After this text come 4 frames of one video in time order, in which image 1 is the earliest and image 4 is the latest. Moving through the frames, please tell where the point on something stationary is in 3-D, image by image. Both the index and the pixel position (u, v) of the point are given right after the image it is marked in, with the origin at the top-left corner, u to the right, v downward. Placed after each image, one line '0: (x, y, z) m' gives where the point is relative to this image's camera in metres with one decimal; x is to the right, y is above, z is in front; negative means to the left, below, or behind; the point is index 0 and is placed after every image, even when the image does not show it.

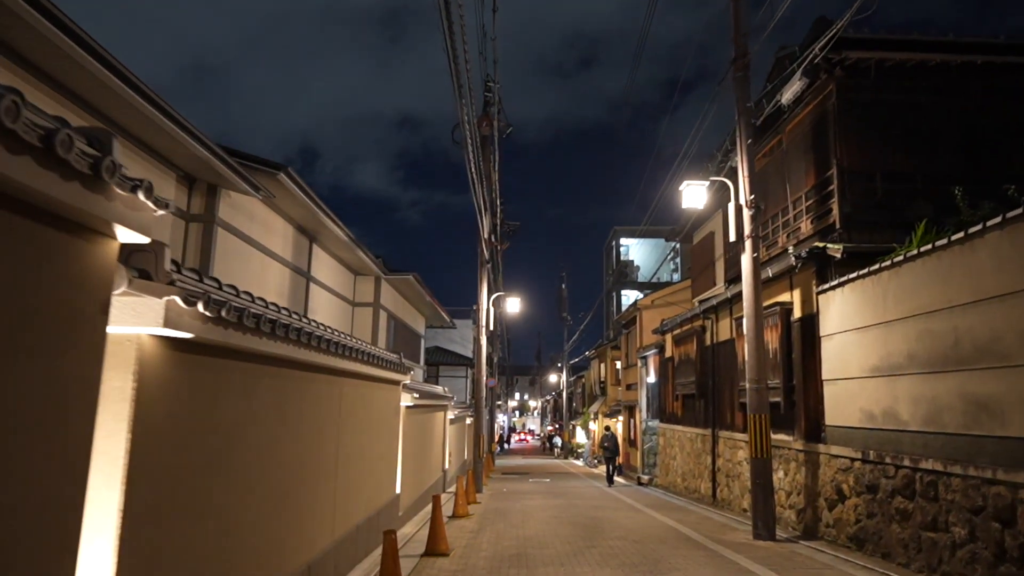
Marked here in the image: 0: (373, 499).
0: (-2.2, -3.3, +10.6) m
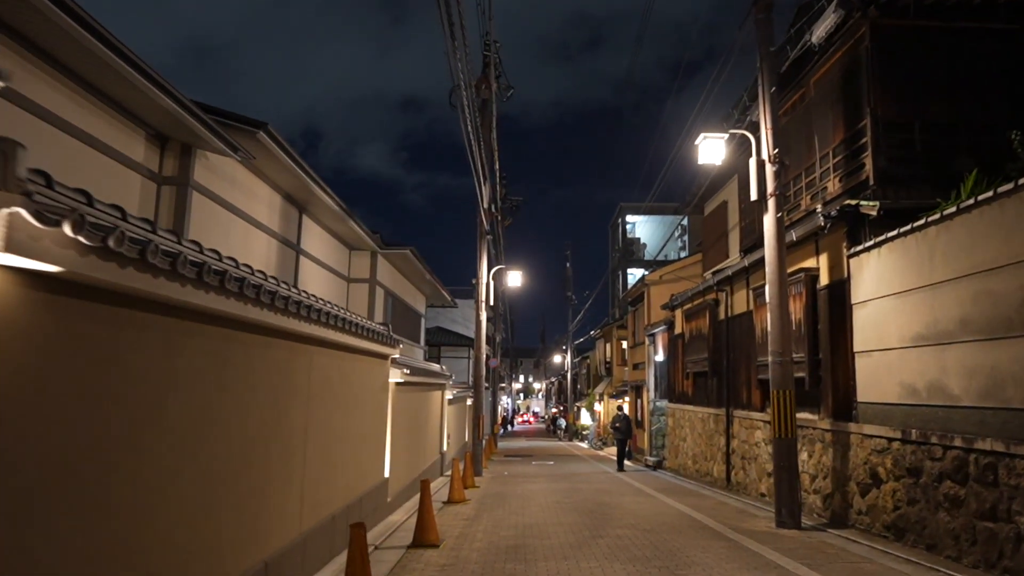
0: (-2.3, -2.7, +9.6) m
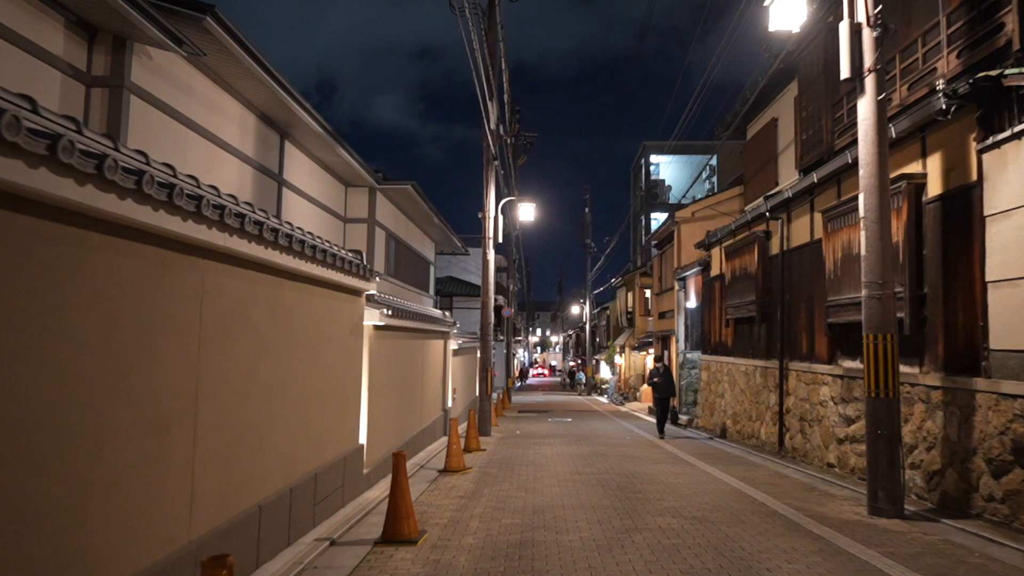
0: (-2.2, -1.8, +7.1) m
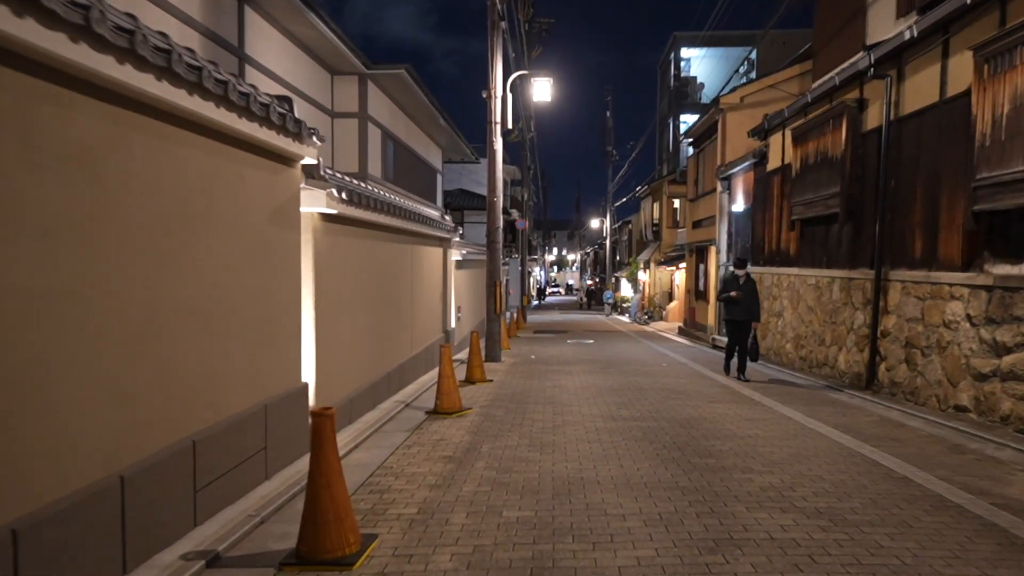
0: (-2.2, -0.8, +4.1) m
